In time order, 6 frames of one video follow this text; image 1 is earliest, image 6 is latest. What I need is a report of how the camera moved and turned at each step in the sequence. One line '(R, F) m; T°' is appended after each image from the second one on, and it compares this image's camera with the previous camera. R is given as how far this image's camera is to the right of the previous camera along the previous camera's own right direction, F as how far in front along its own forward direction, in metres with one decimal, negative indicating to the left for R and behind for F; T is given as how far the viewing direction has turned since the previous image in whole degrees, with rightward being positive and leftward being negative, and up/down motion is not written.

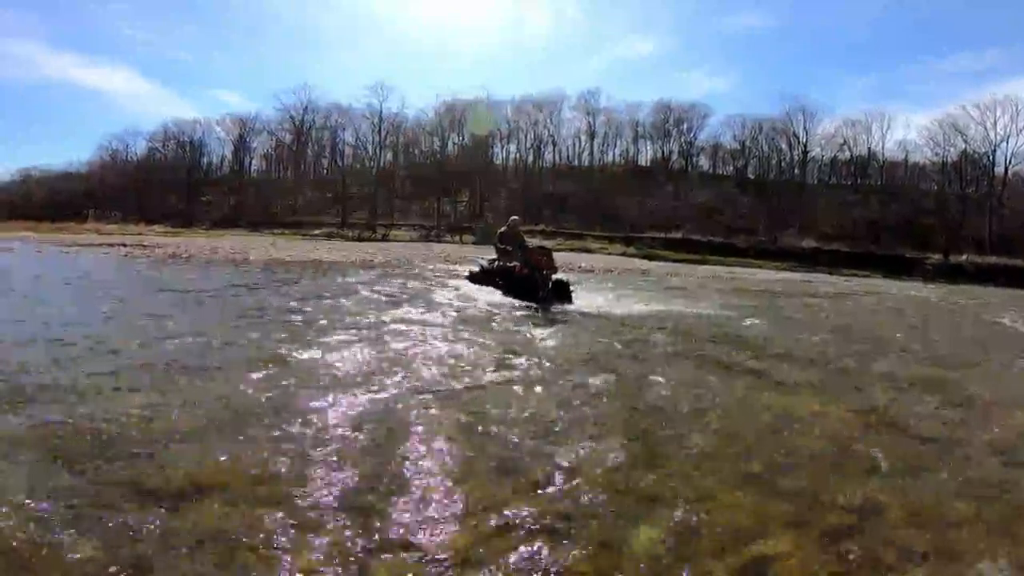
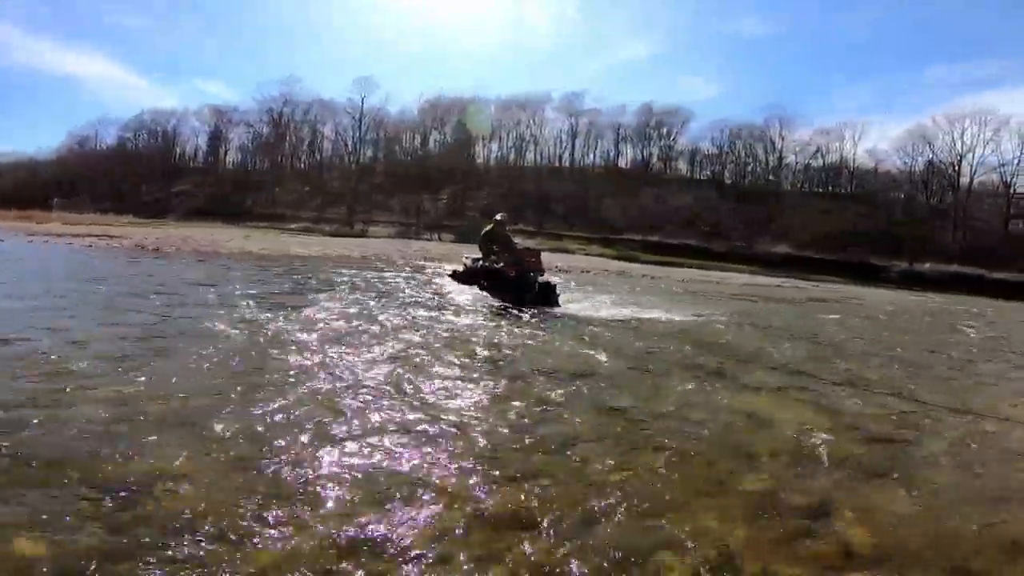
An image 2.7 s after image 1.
(-1.4, +0.3) m; +2°
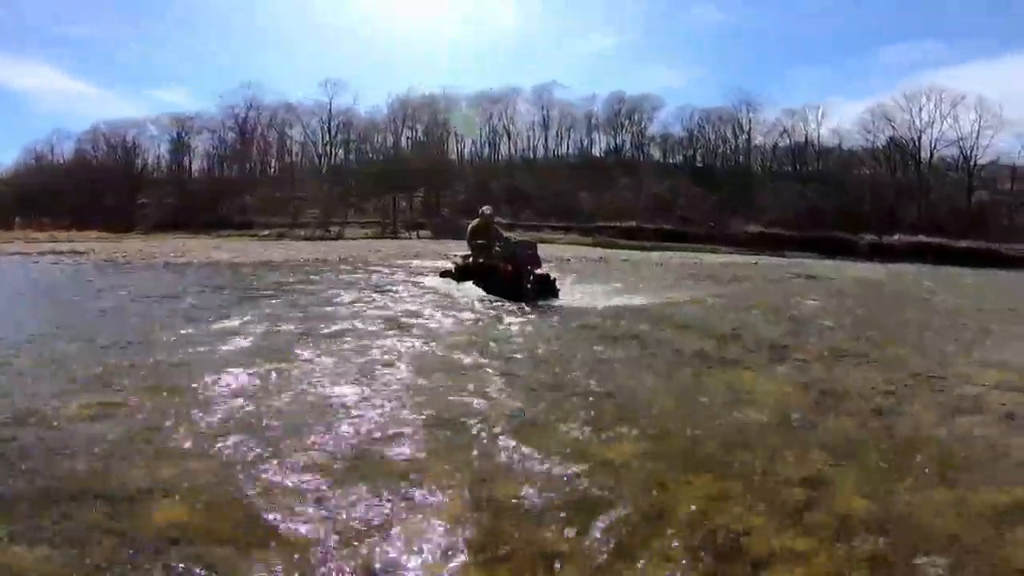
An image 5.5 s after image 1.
(-1.8, +0.5) m; +2°
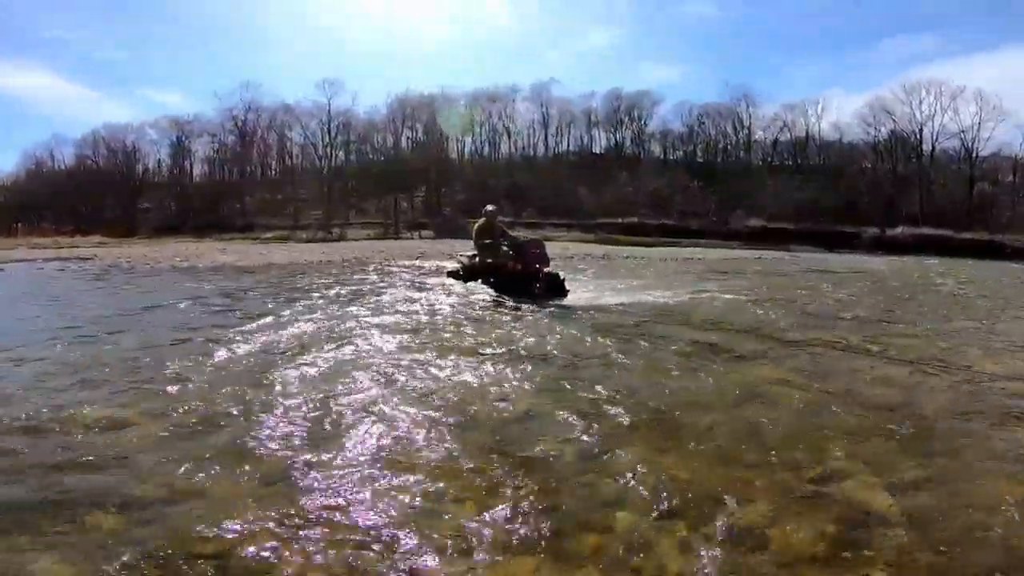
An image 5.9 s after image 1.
(-1.2, +0.2) m; 0°
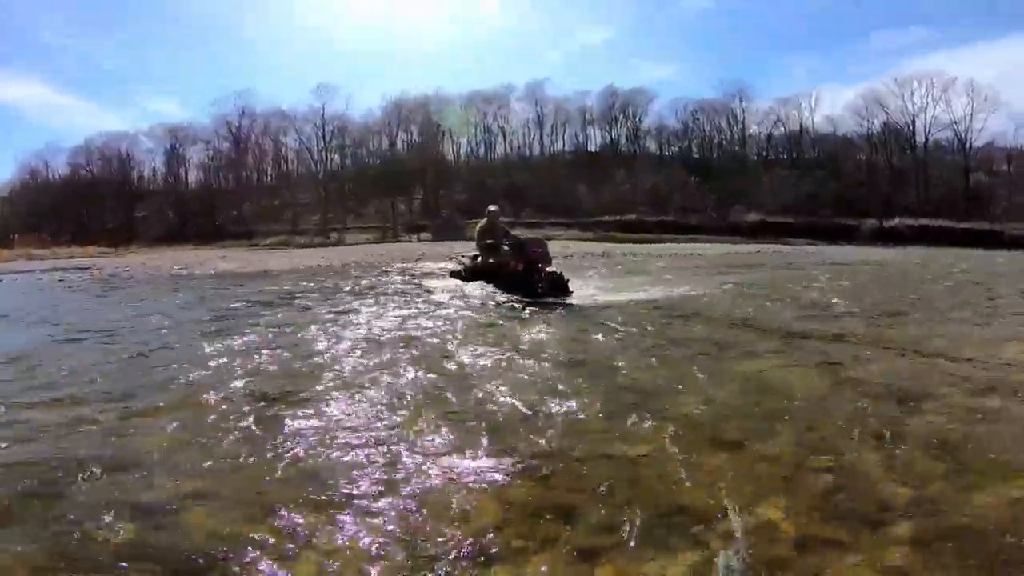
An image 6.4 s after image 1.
(-1.6, +0.3) m; 0°
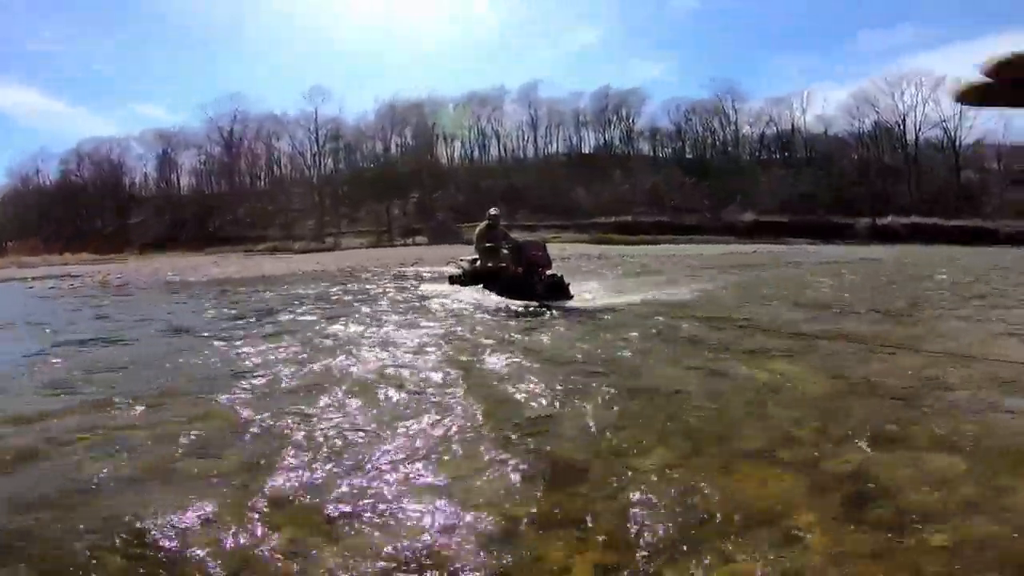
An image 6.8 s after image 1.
(-2.5, +1.8) m; +1°
